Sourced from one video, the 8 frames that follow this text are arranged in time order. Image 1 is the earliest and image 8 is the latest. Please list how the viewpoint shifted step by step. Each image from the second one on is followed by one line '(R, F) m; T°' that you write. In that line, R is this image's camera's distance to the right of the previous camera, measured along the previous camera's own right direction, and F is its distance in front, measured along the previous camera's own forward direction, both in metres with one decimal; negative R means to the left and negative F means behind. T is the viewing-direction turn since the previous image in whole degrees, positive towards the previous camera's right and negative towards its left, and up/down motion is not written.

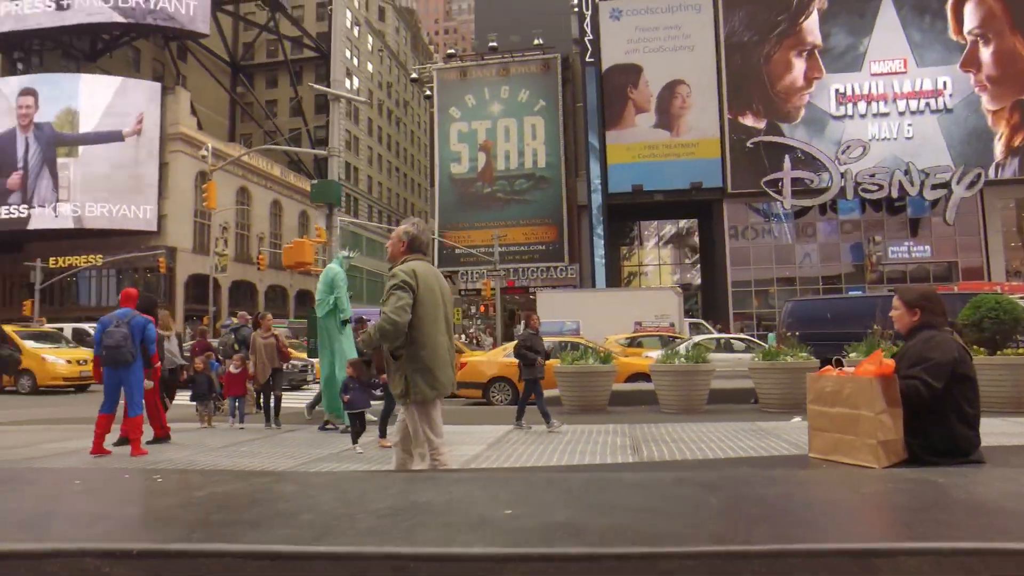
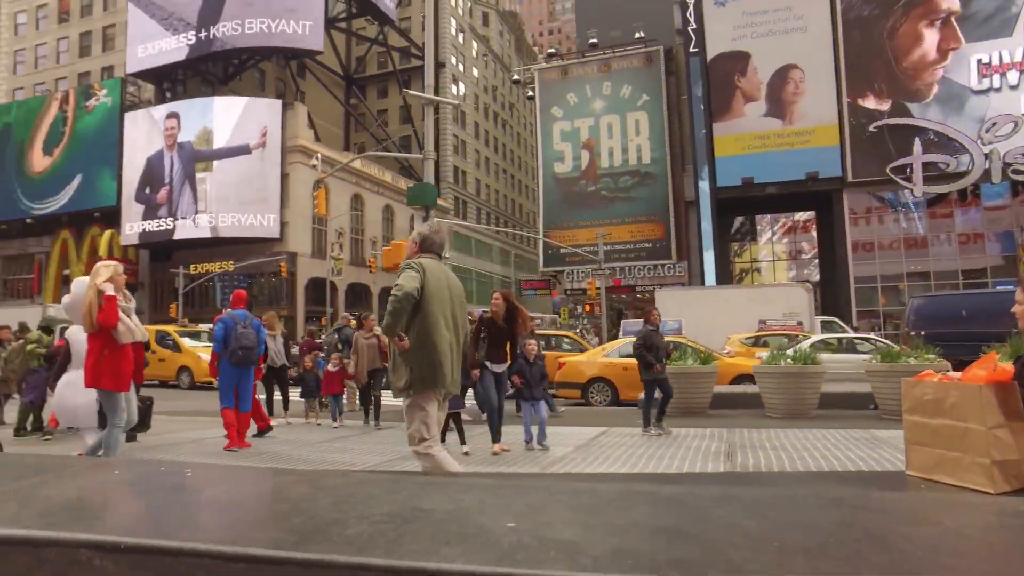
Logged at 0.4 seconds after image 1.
(+0.3, +0.1) m; -9°
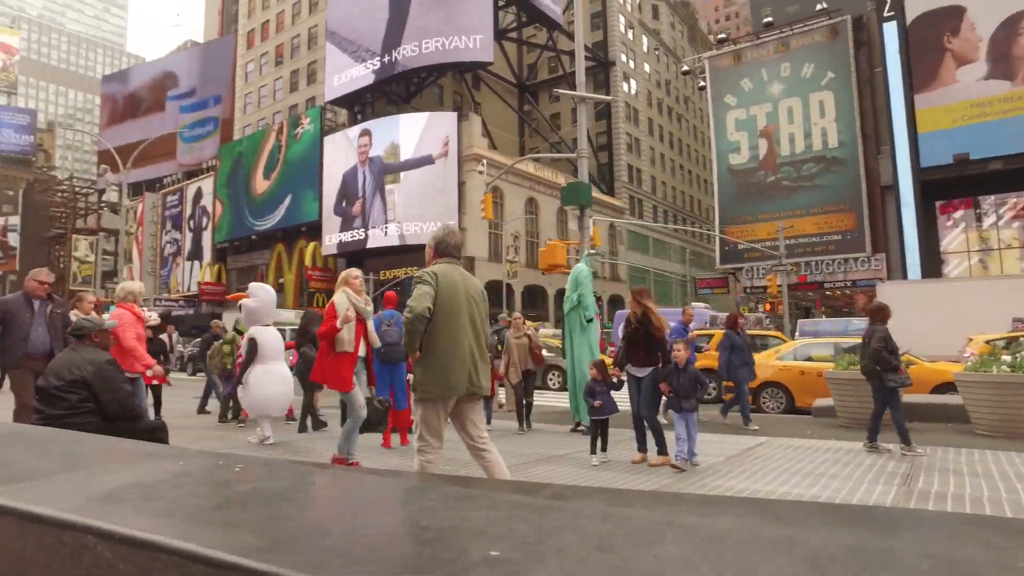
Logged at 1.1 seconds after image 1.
(+0.4, +0.3) m; -15°
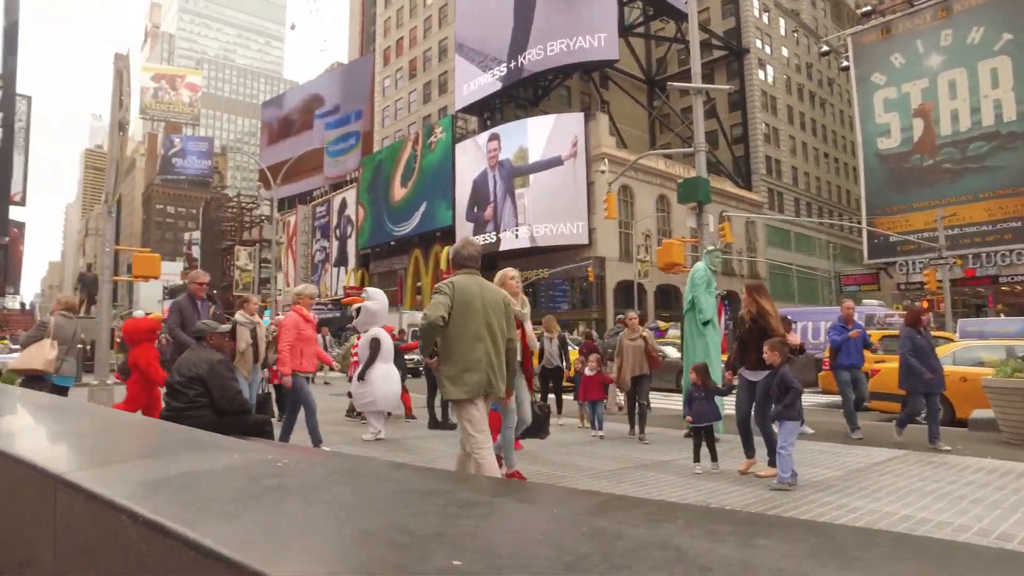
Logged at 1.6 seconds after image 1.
(+0.4, +0.1) m; -11°
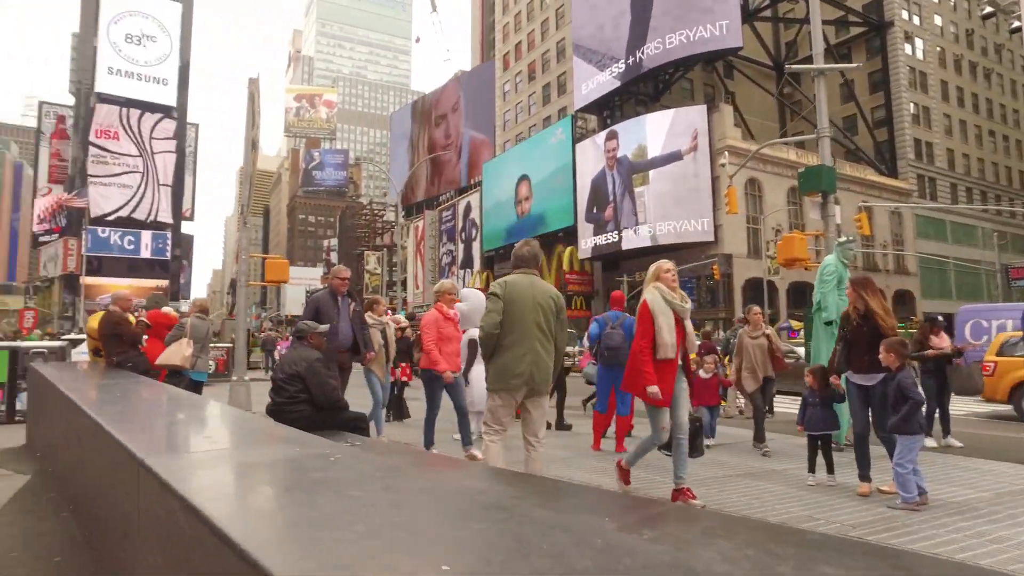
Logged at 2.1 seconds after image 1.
(+0.3, +0.1) m; -11°
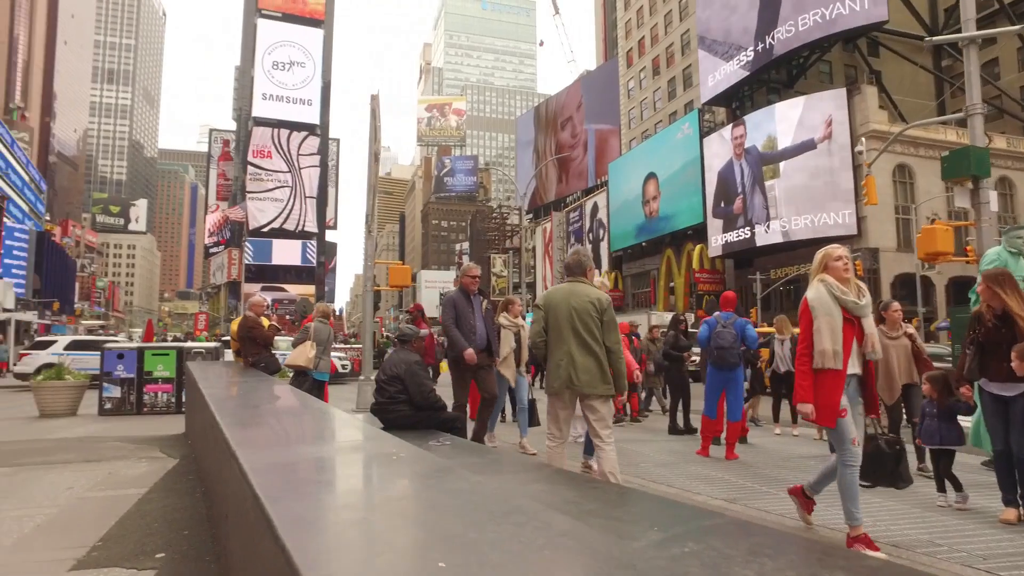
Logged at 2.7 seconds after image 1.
(+0.3, 0.0) m; -11°
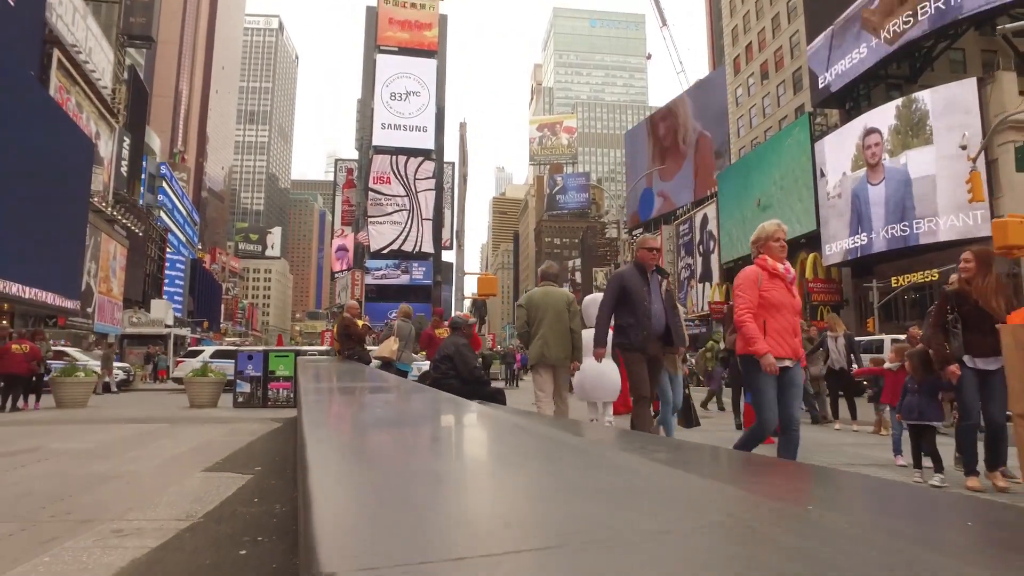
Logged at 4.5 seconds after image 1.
(+0.8, -1.0) m; -10°
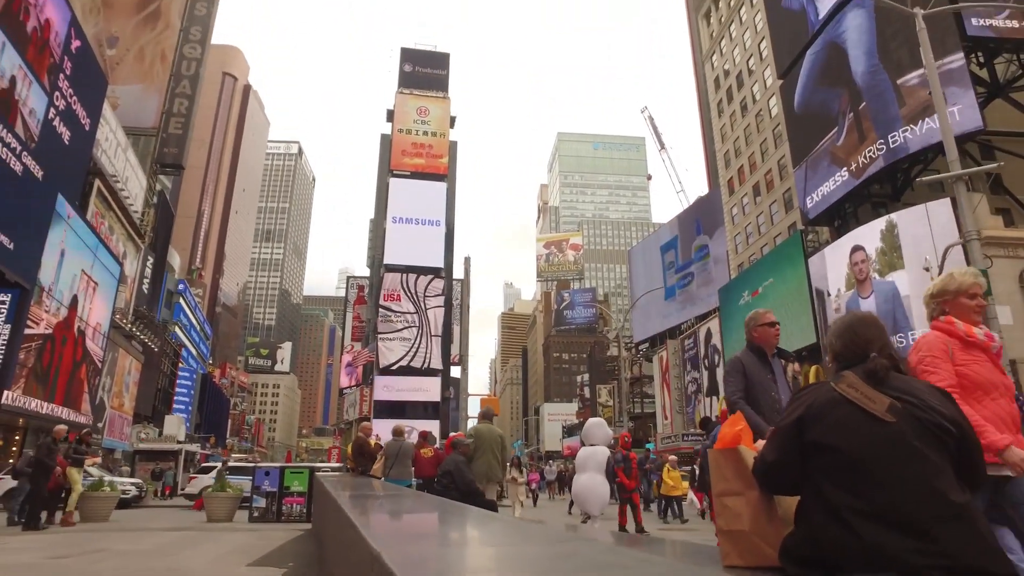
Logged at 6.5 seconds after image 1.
(+0.2, -1.4) m; -1°
